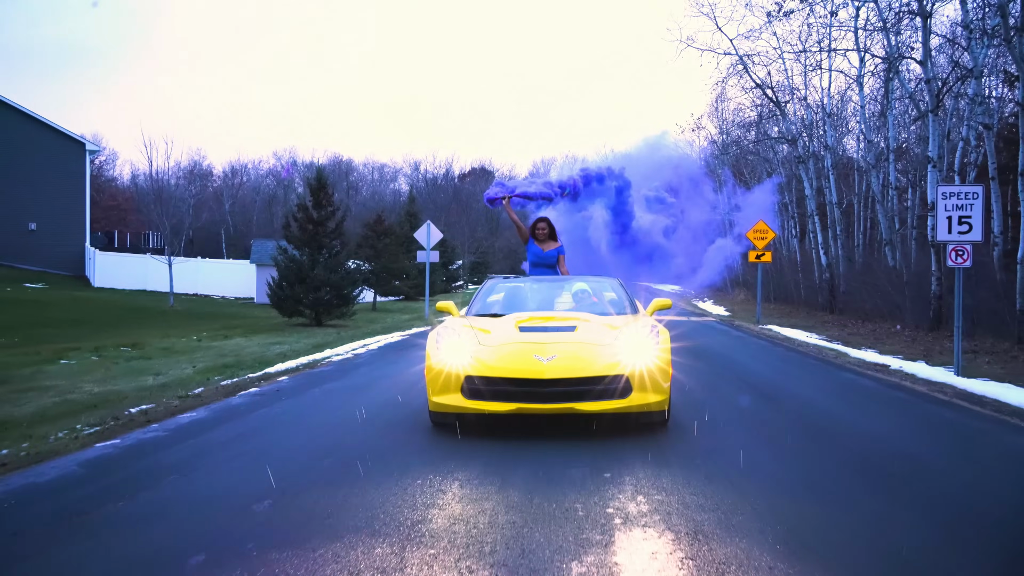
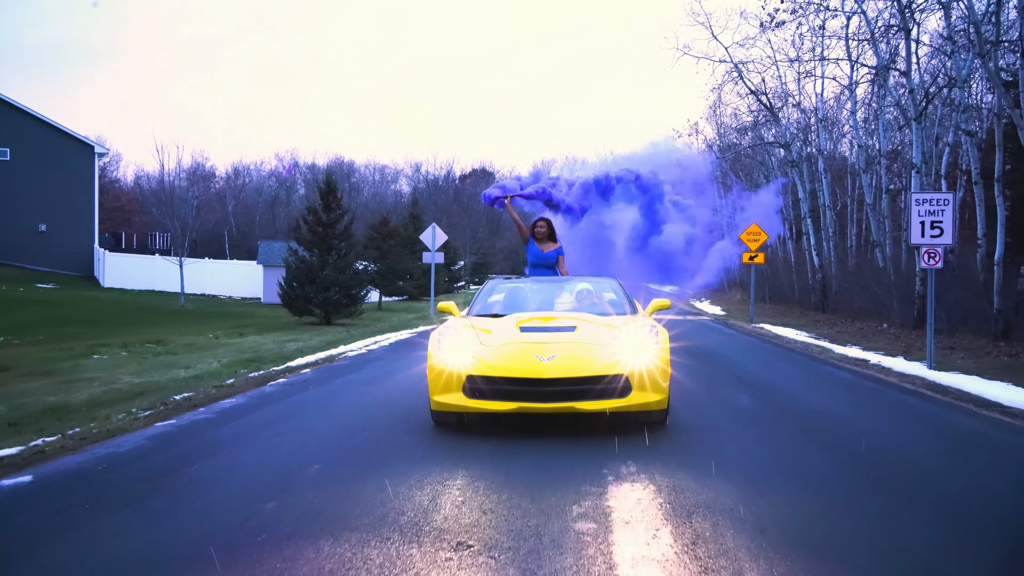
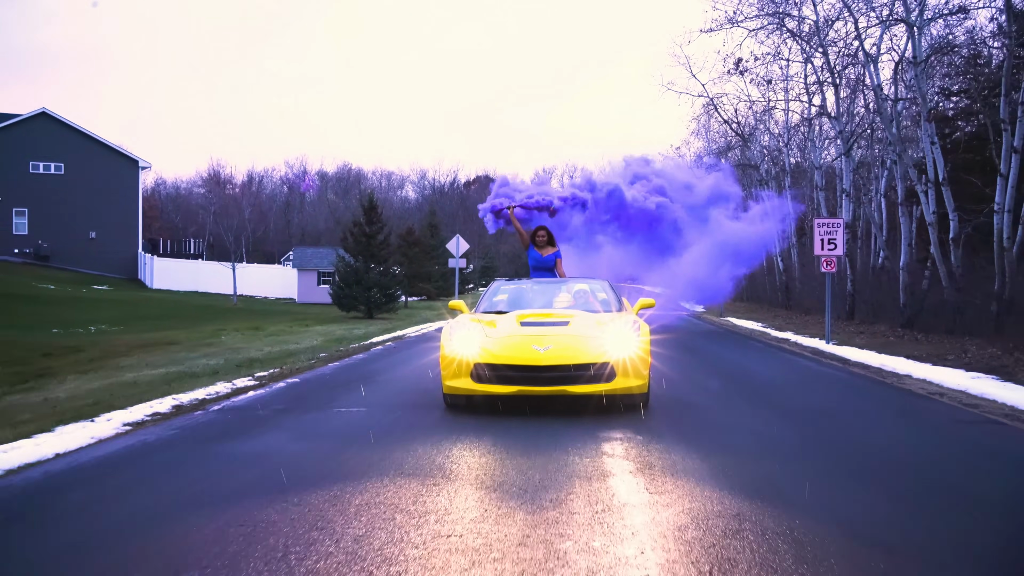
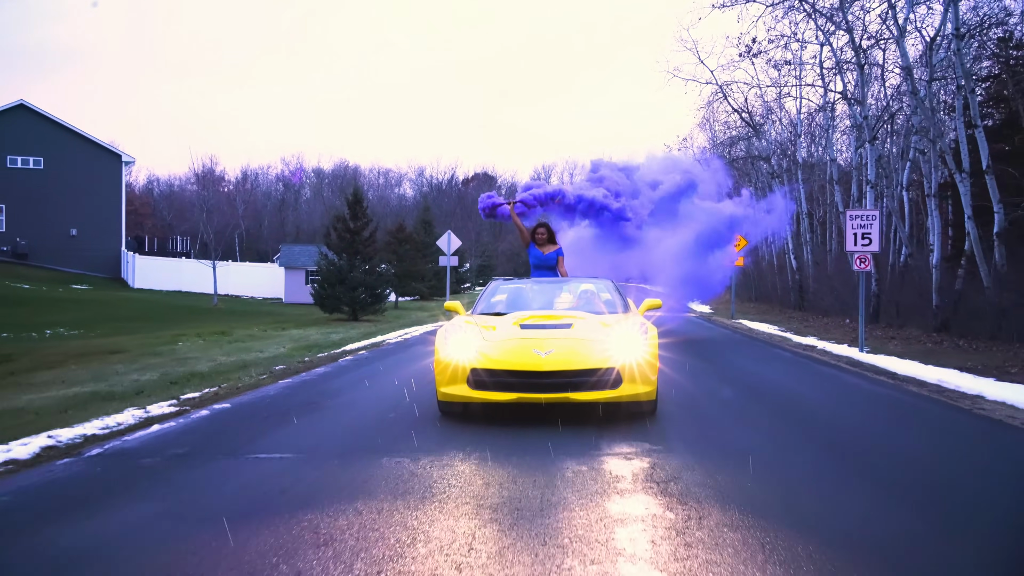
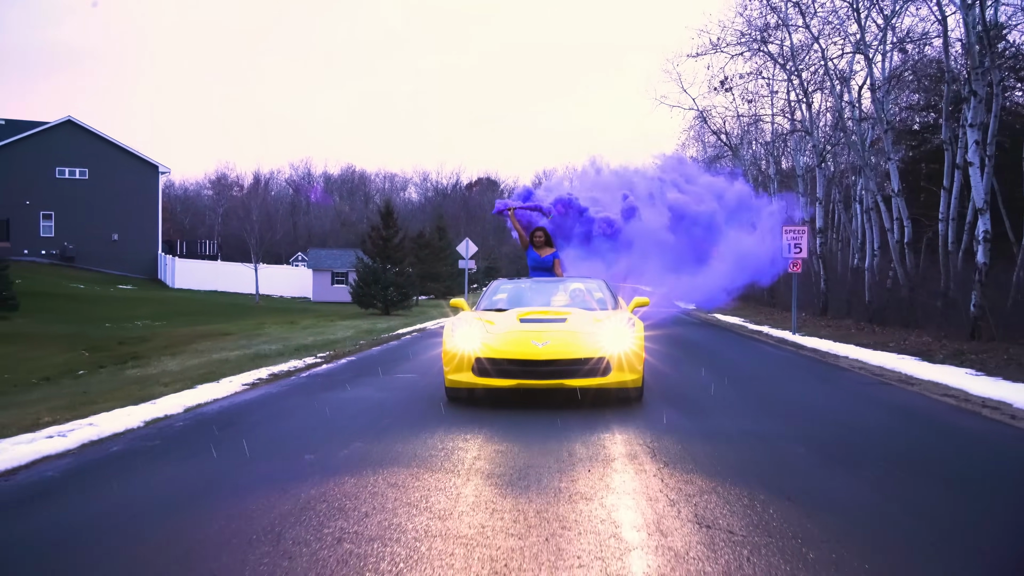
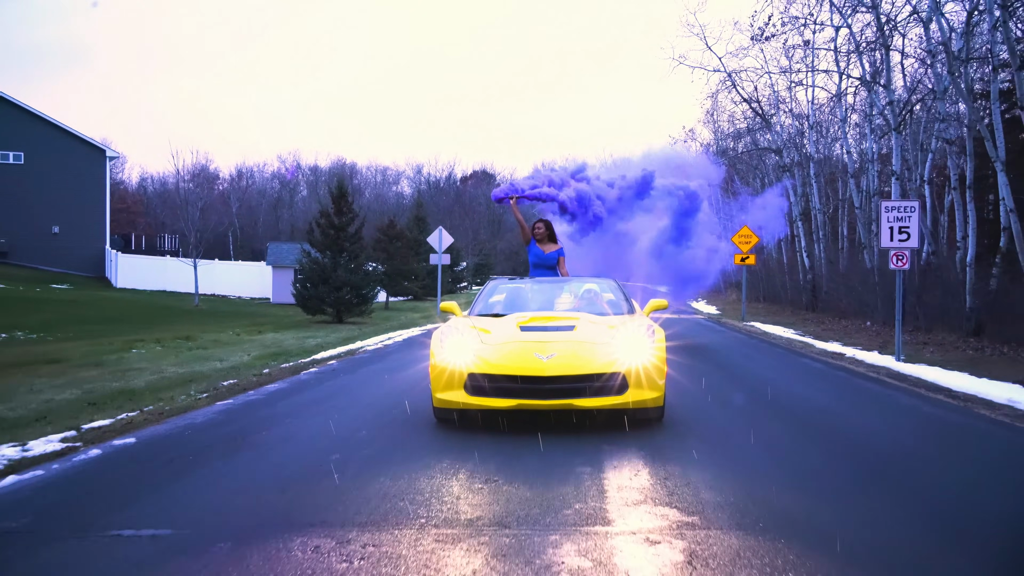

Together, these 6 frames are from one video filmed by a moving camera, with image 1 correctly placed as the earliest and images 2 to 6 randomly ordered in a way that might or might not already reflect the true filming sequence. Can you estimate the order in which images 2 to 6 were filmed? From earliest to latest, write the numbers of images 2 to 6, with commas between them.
2, 6, 4, 3, 5
